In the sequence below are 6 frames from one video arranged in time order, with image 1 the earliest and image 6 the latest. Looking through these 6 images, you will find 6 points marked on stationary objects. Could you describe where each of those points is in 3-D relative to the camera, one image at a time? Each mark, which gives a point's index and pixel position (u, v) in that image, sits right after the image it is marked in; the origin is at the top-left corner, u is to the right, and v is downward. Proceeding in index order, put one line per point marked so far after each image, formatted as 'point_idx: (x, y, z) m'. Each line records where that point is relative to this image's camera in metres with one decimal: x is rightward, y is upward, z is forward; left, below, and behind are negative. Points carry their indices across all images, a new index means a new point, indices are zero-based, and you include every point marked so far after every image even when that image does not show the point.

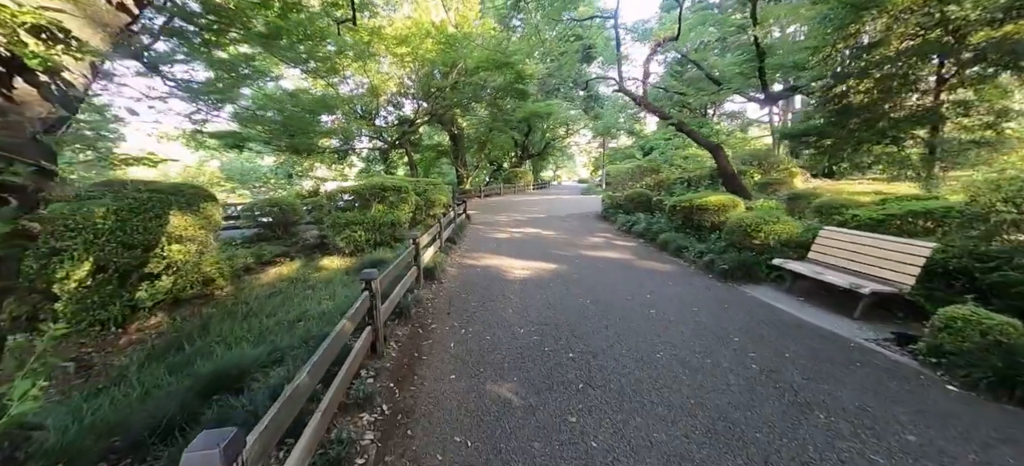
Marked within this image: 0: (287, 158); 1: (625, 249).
0: (-9.7, +3.3, +16.1) m
1: (+2.0, -0.3, +6.3) m
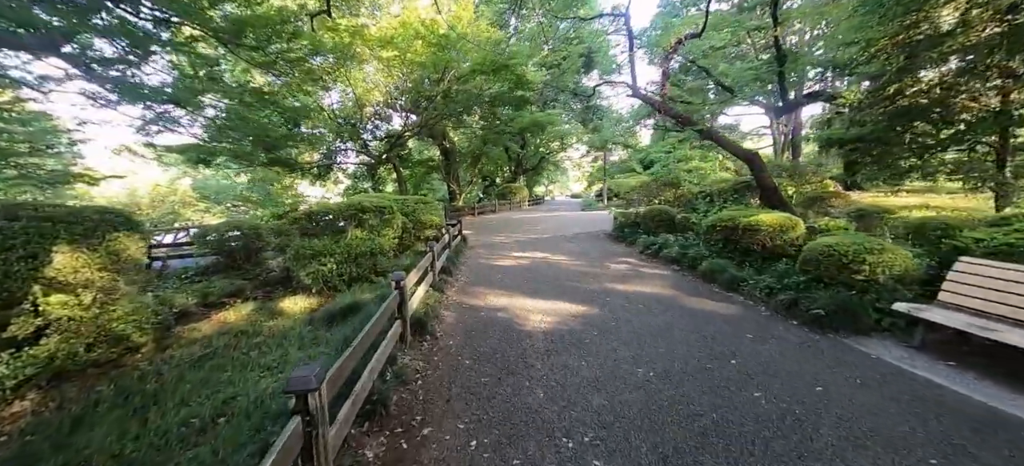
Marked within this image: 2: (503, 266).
0: (-9.9, +2.3, +14.8) m
1: (+2.1, -0.7, +5.1) m
2: (-0.2, -0.6, +6.7) m
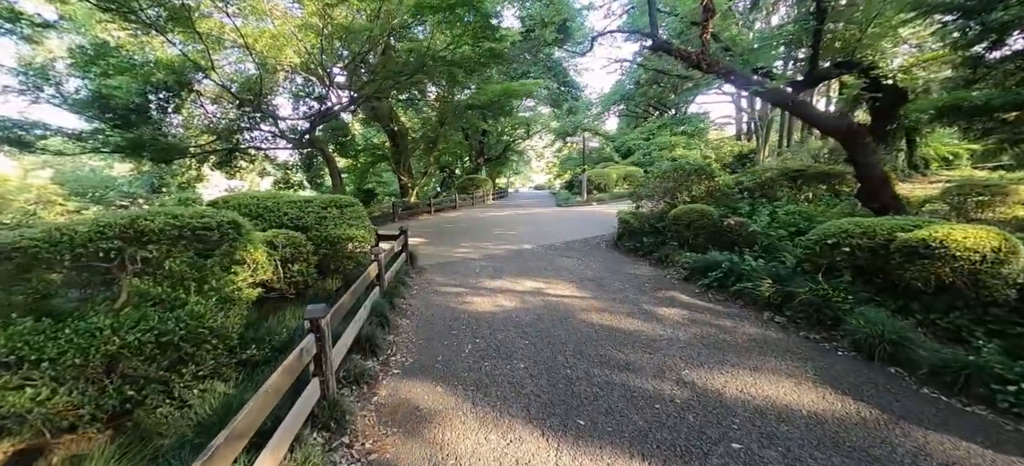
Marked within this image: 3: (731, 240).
0: (-11.0, +2.0, +10.9) m
1: (+2.0, -0.9, +2.7) m
2: (-0.4, -0.9, +3.9) m
3: (+3.0, -0.1, +5.0) m
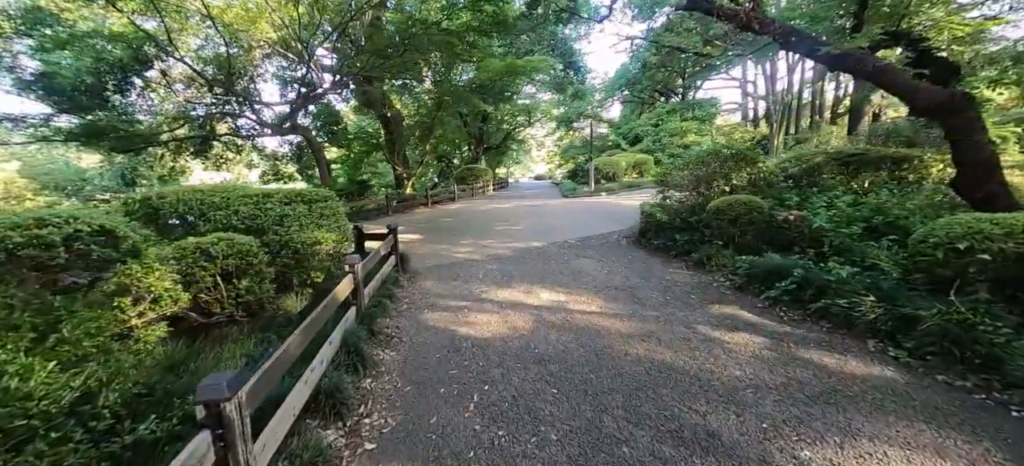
0: (-10.9, +2.1, +9.9) m
1: (+2.2, -1.0, +1.8) m
2: (-0.3, -0.9, +3.1) m
3: (+3.1, -0.1, +4.1) m
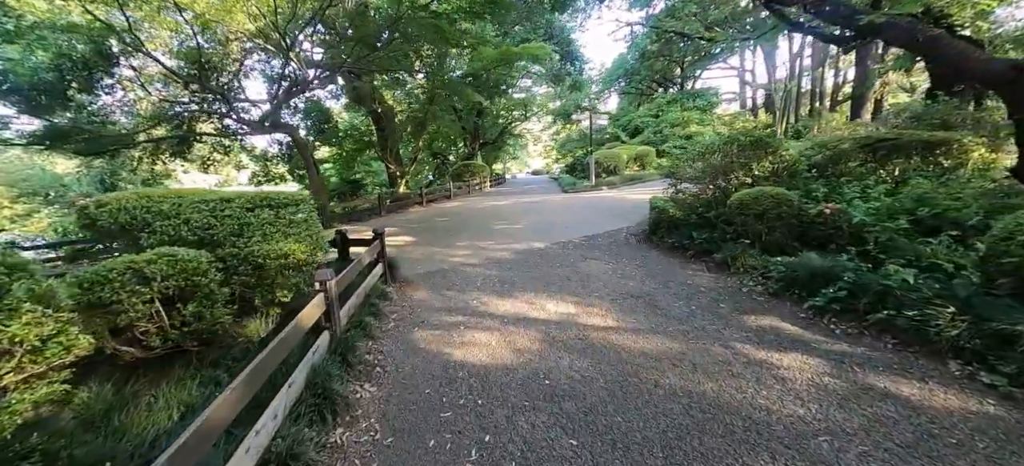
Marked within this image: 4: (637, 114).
0: (-11.0, +1.9, +9.3) m
1: (+2.2, -1.0, +1.3) m
2: (-0.2, -0.9, +2.6) m
3: (+3.1, 0.0, +3.6) m
4: (+6.6, +6.2, +19.3) m
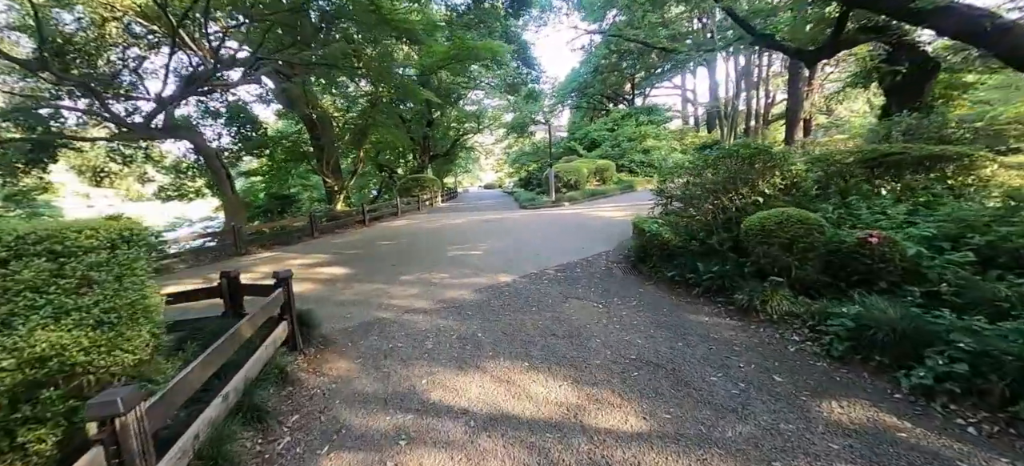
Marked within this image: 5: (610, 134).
0: (-11.9, +1.2, +6.9) m
1: (+2.3, -1.2, +0.5) m
2: (-0.3, -1.2, +1.4) m
3: (+2.9, -0.3, +2.9) m
4: (+4.2, +5.4, +19.0) m
5: (+4.8, +4.9, +18.3) m
